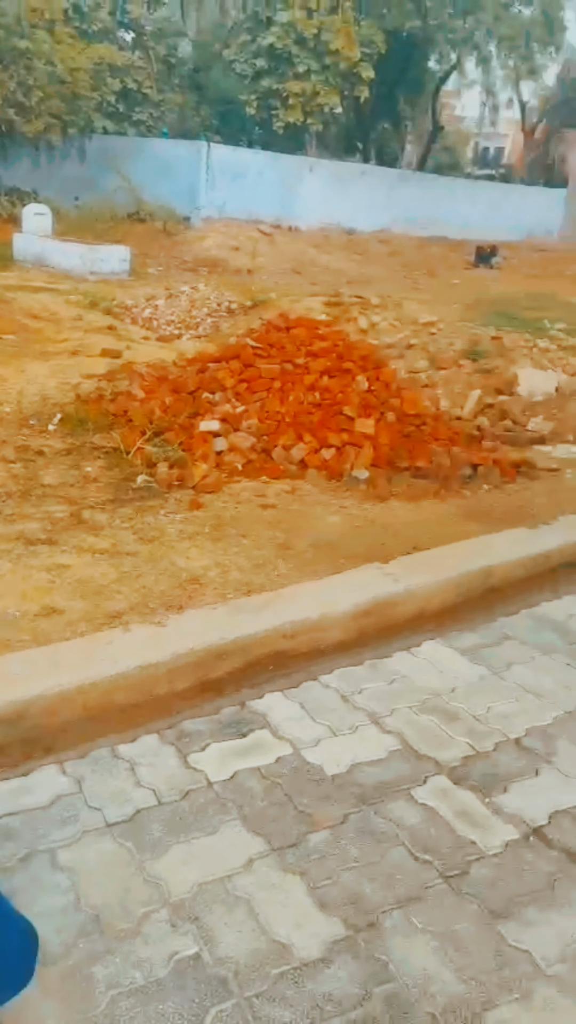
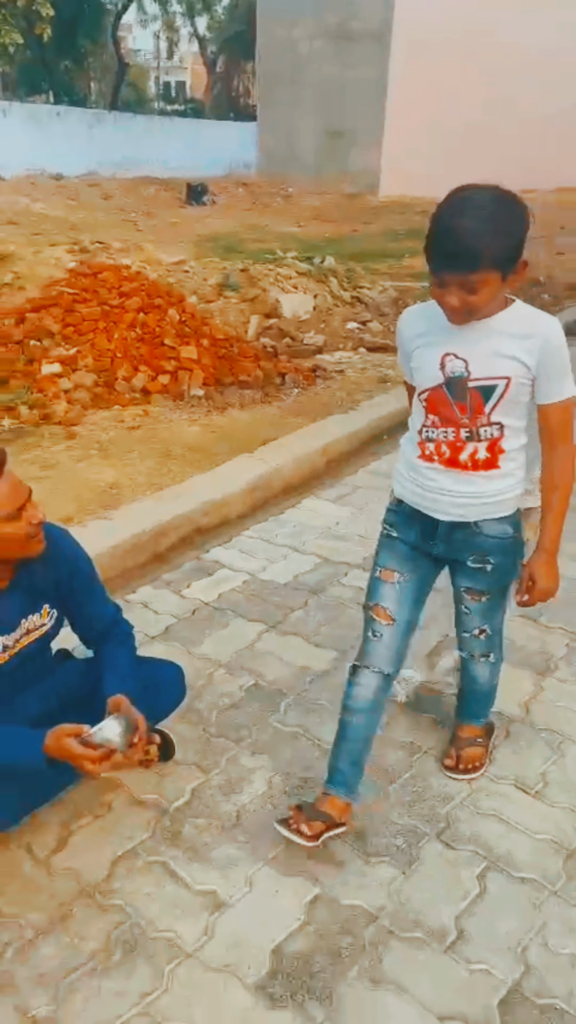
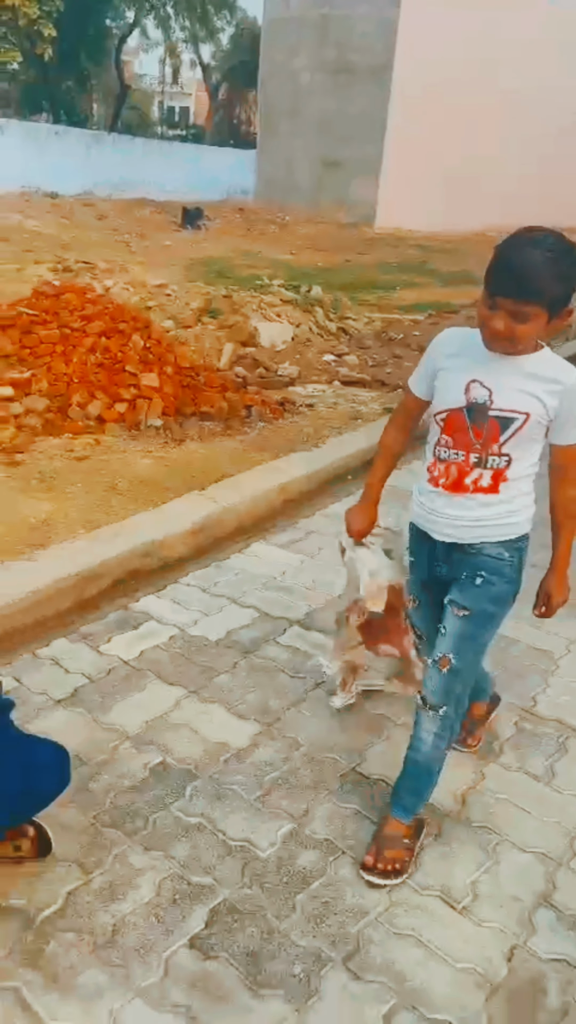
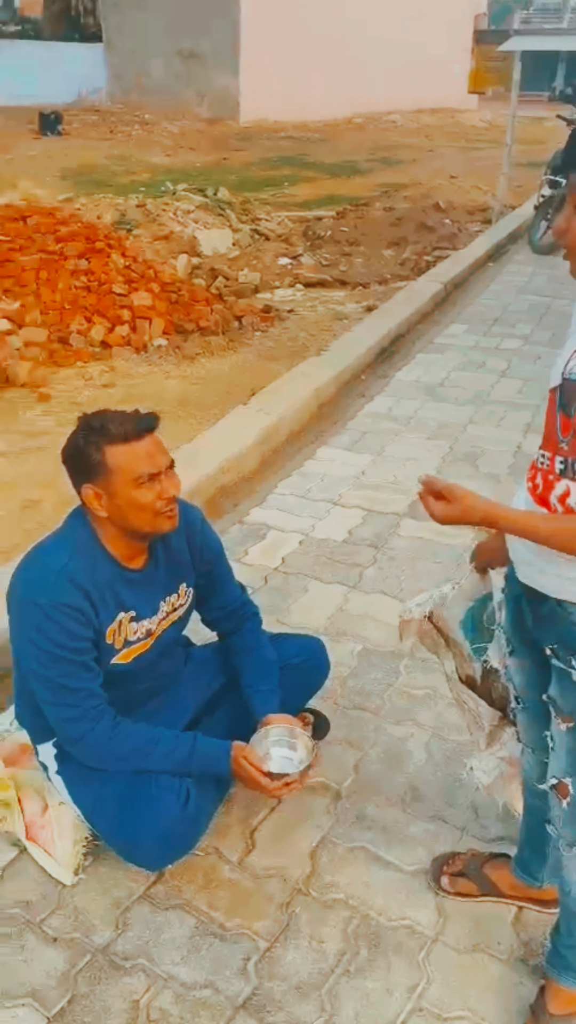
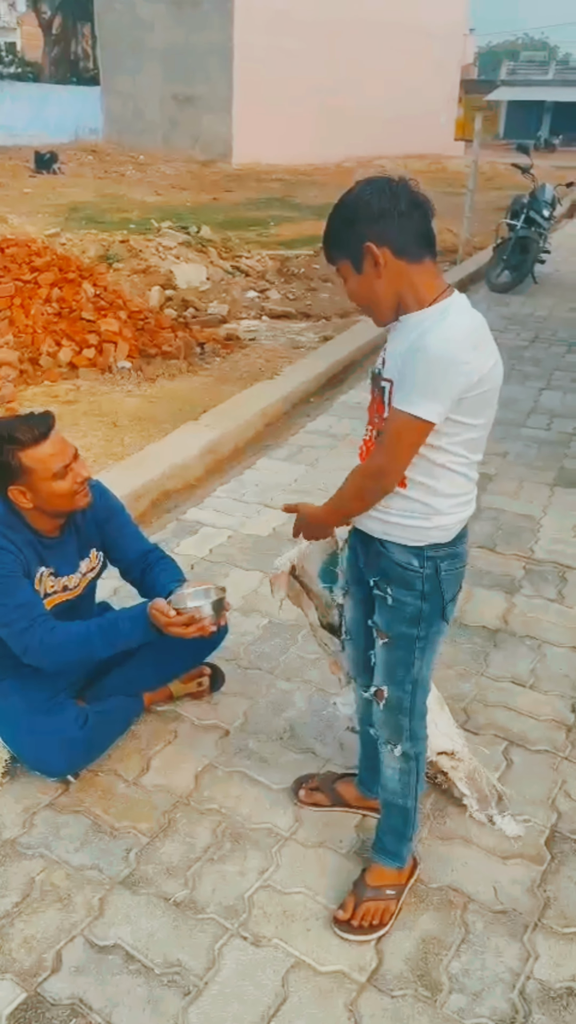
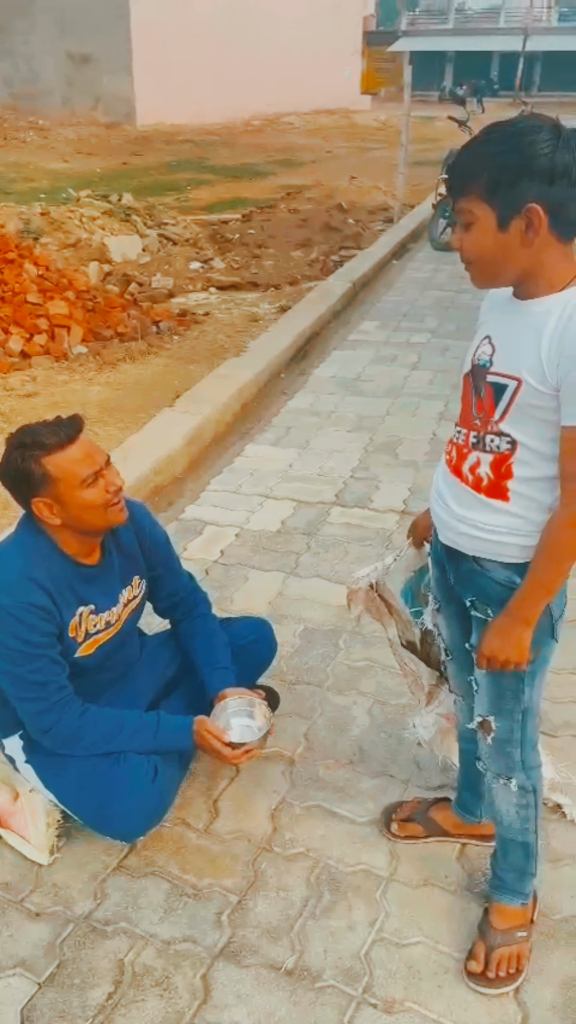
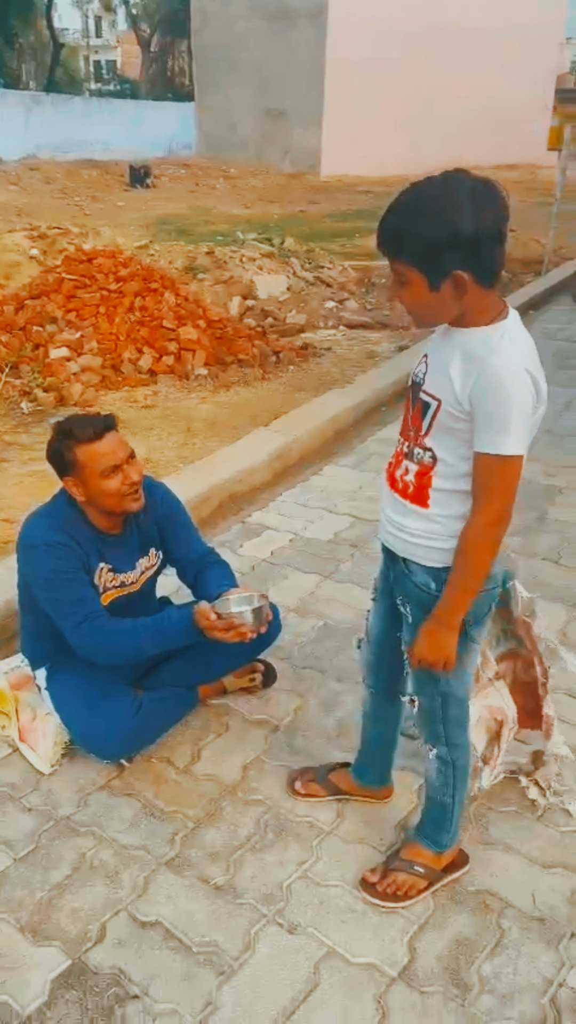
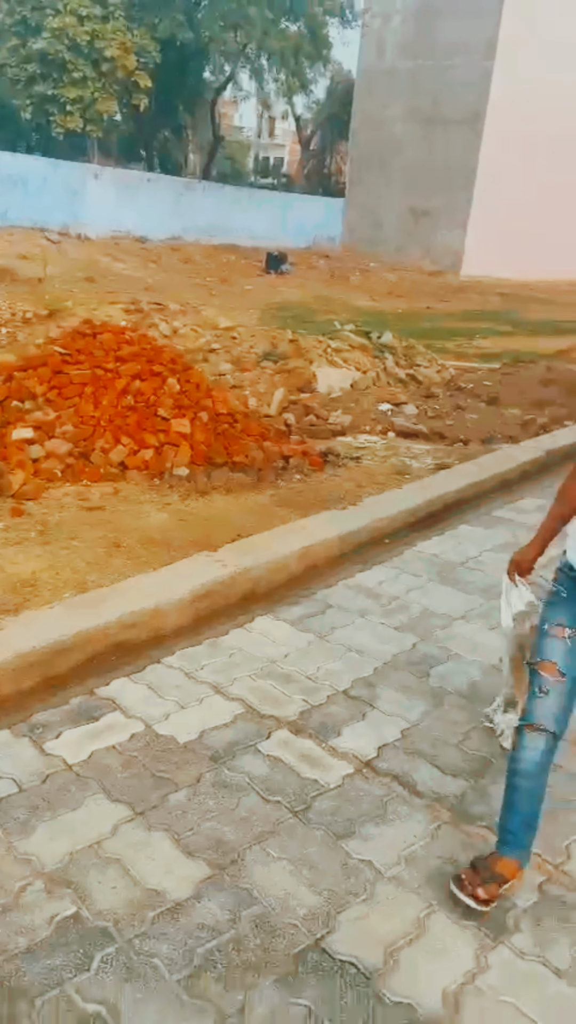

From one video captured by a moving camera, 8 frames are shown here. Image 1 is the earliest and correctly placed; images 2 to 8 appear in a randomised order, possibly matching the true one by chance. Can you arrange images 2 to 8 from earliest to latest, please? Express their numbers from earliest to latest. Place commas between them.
8, 3, 2, 7, 5, 6, 4
